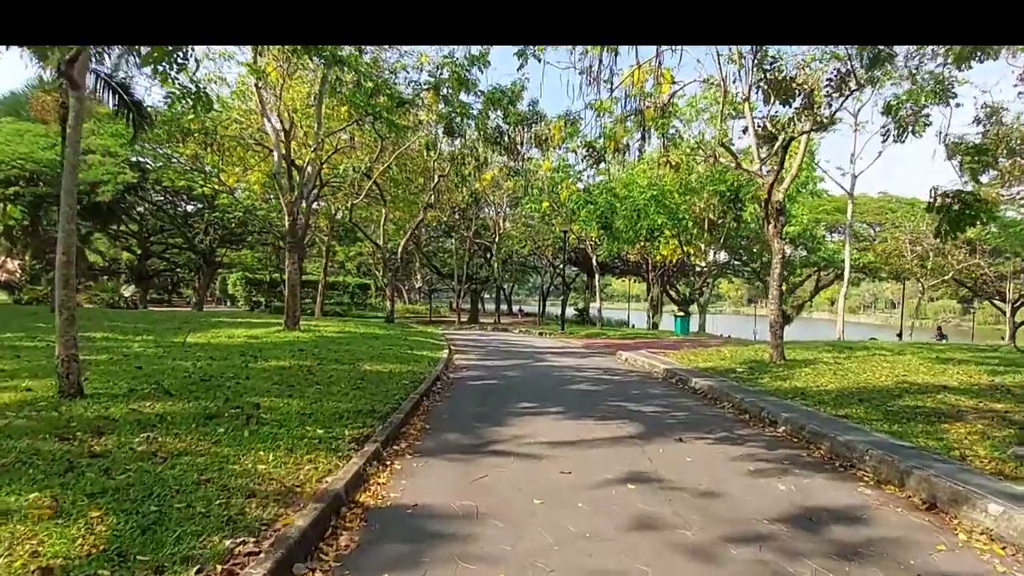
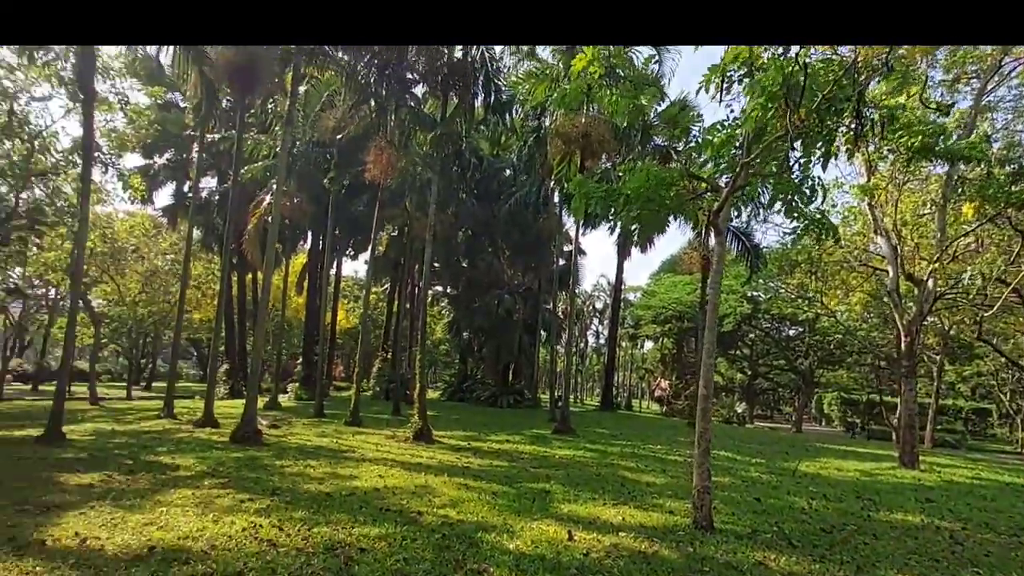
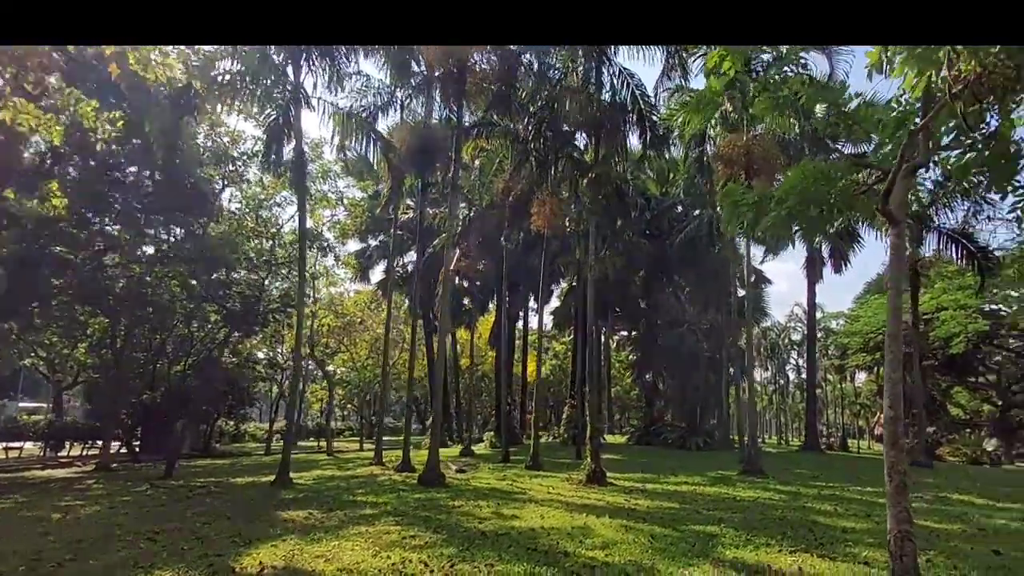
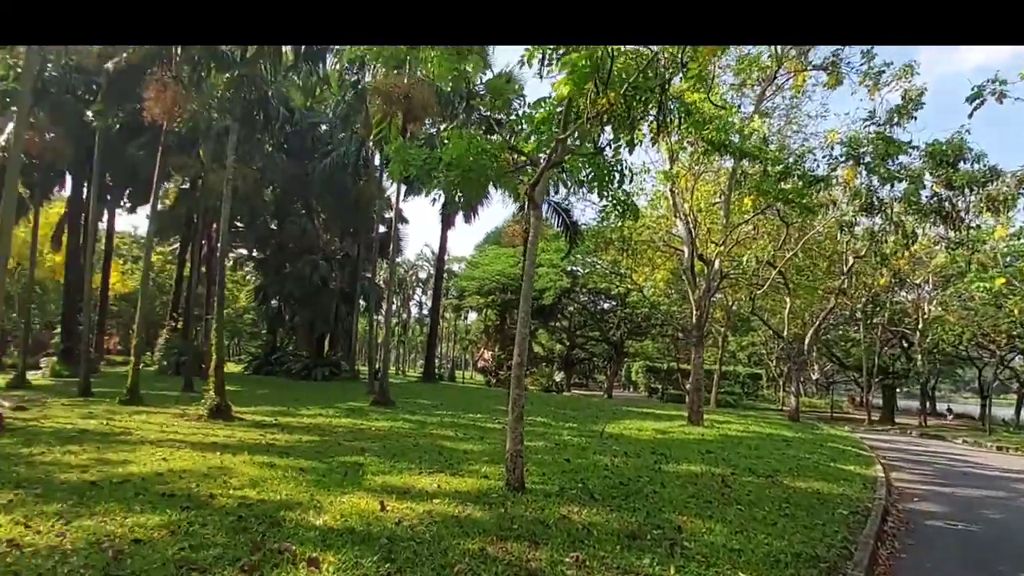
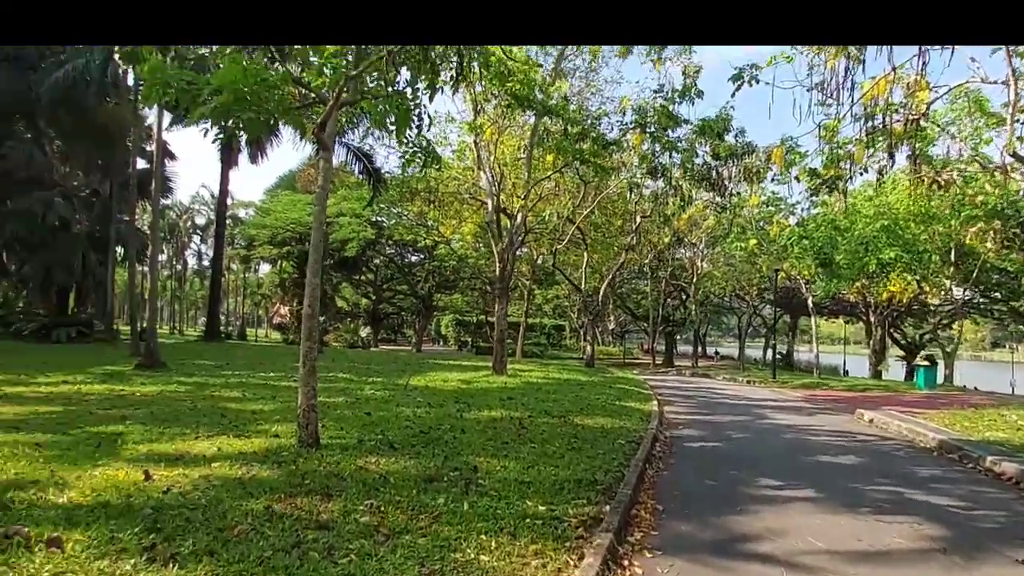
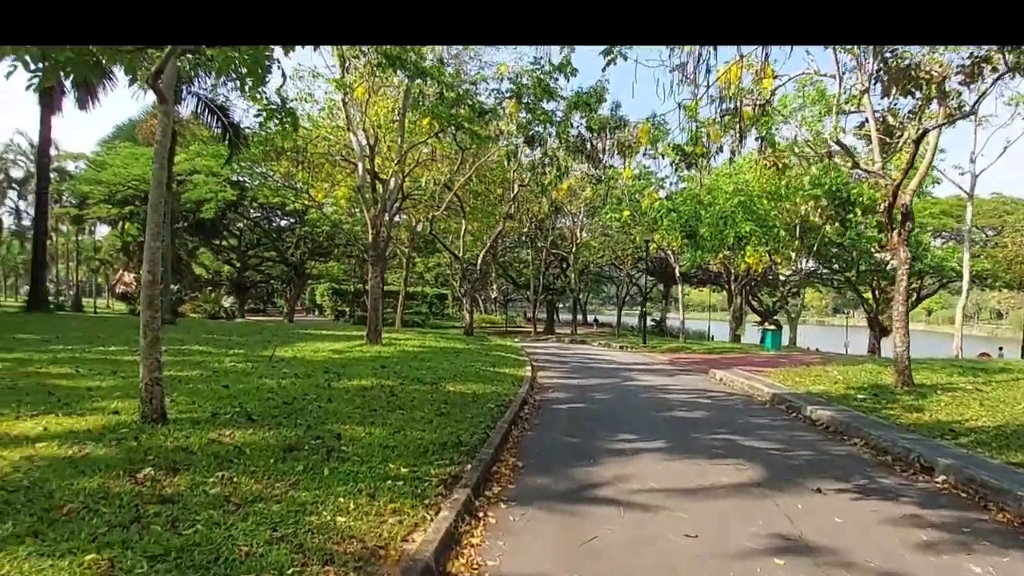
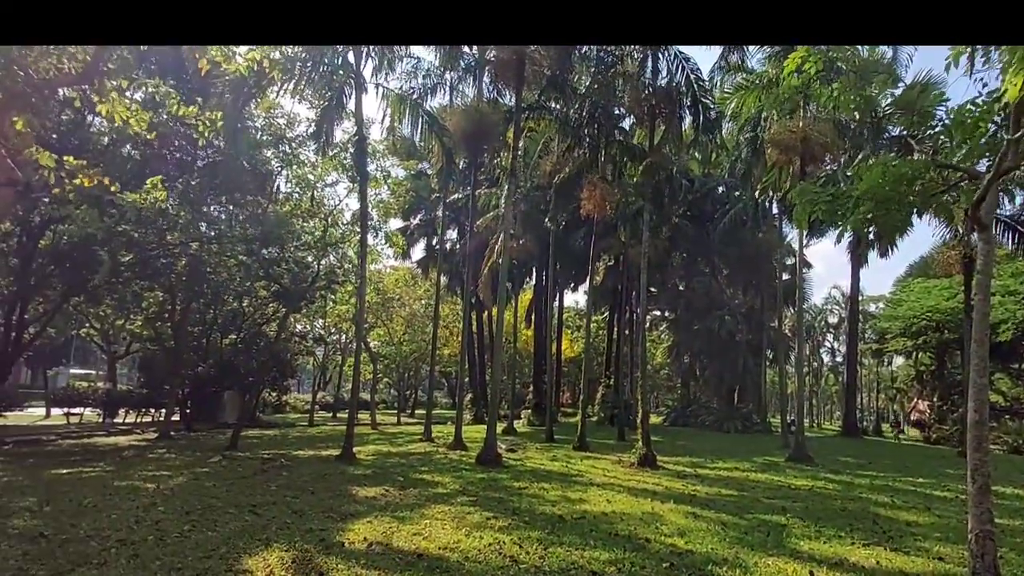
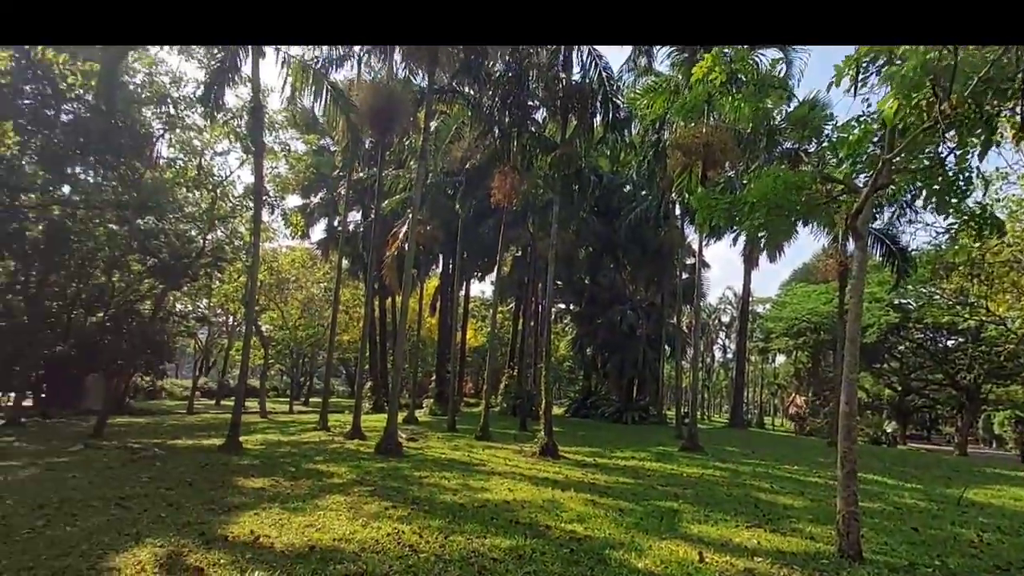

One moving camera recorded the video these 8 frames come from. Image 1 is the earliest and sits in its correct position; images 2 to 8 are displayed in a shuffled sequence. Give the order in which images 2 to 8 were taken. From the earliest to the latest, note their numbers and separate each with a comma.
6, 5, 4, 2, 8, 7, 3
